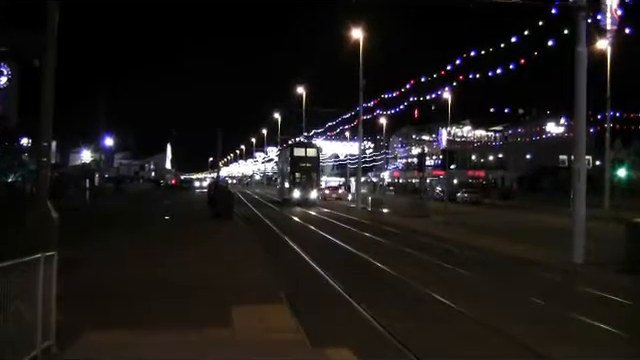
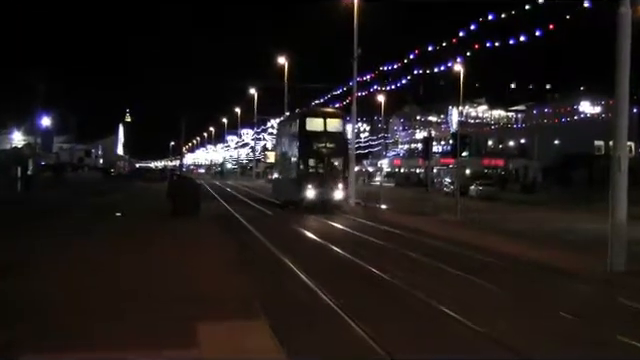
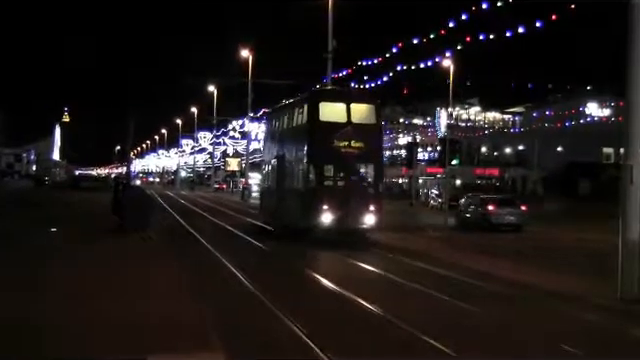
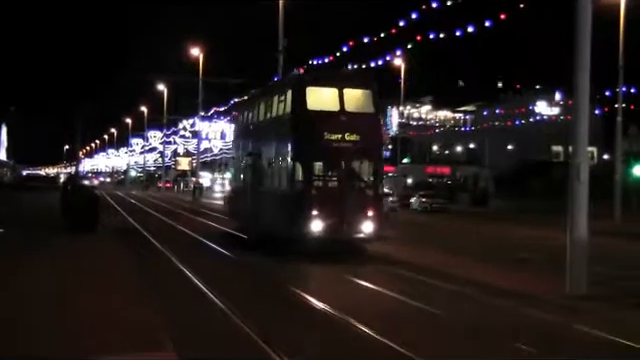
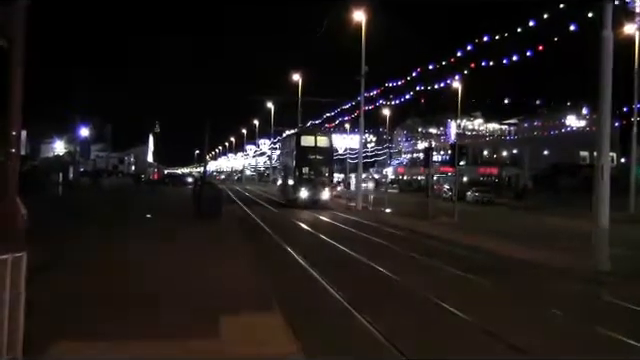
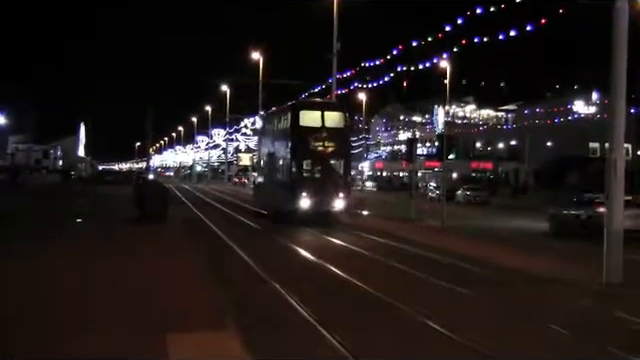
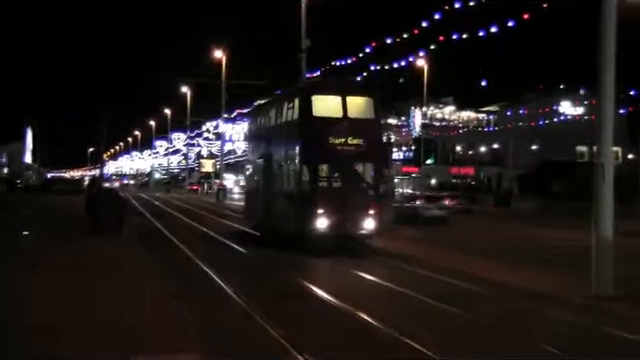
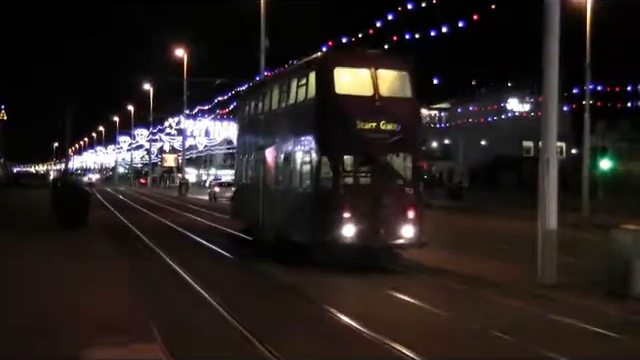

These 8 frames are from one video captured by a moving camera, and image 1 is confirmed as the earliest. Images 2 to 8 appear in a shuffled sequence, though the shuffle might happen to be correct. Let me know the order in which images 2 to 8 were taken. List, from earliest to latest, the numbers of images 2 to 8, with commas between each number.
5, 2, 6, 3, 7, 4, 8
